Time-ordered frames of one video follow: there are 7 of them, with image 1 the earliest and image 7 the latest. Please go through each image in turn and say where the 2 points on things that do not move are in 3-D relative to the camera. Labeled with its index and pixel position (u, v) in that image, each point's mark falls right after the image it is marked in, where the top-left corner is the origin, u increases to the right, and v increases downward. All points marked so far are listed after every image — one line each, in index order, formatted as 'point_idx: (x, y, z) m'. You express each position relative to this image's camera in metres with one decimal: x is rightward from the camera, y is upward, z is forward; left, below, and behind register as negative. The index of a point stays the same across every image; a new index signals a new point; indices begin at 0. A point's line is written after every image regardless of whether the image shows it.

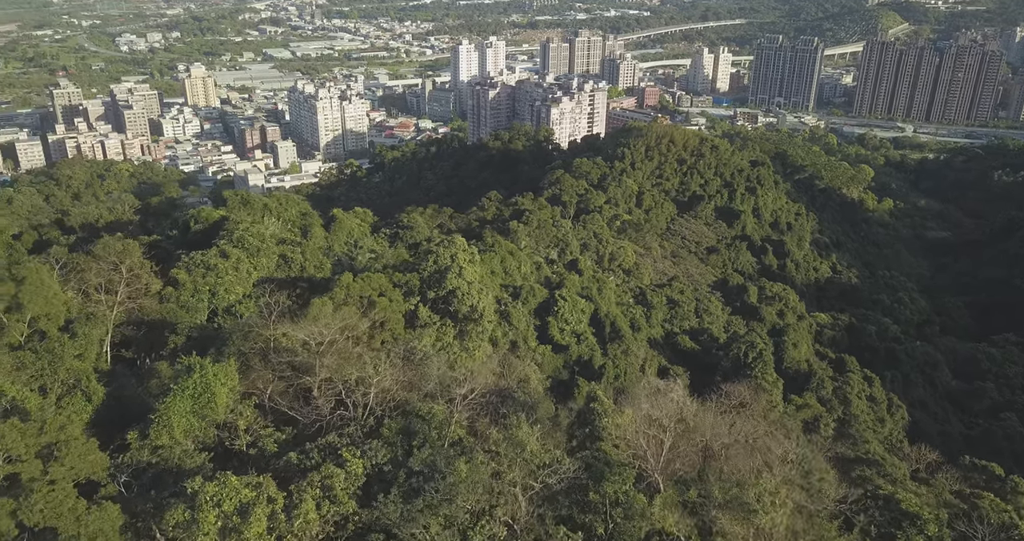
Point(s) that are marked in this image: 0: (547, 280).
0: (+0.7, -0.2, +17.1) m
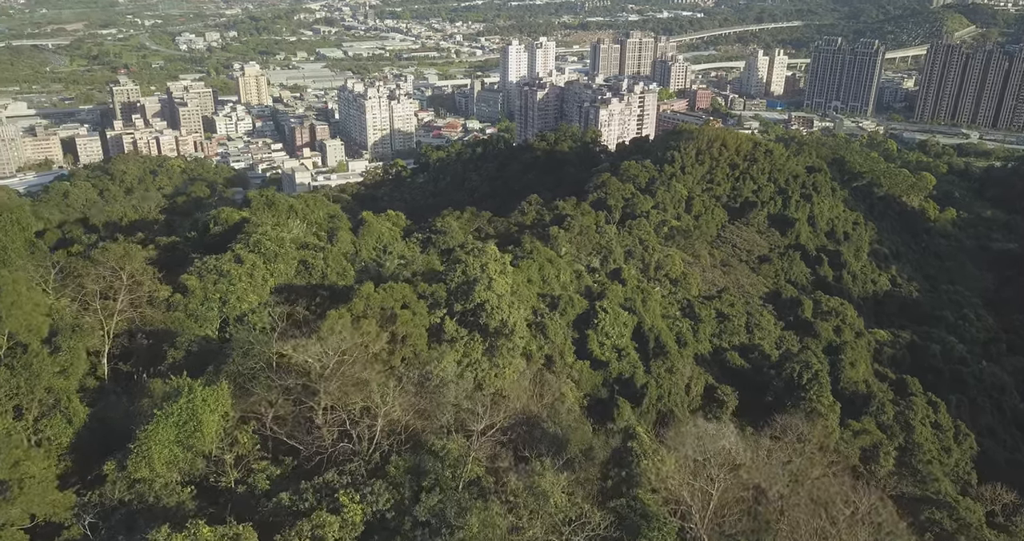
0: (+1.5, -0.4, +16.2) m
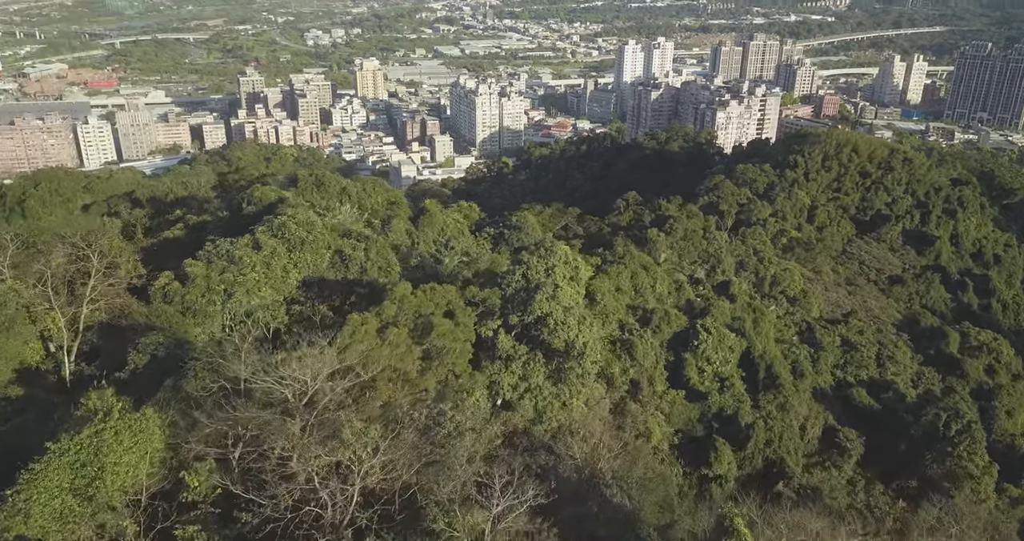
0: (+3.1, -0.6, +14.0) m
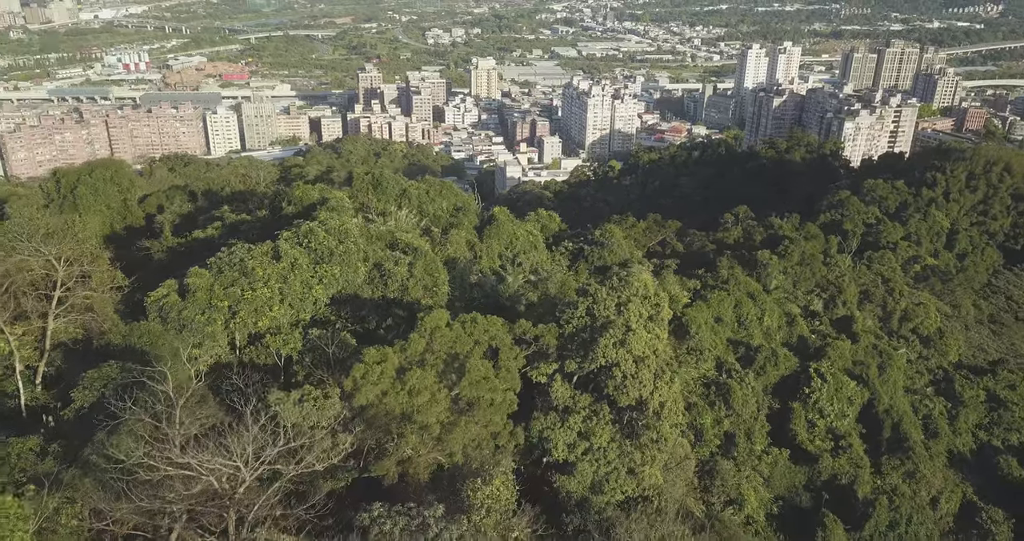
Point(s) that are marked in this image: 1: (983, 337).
0: (+4.5, -1.1, +12.0) m
1: (+10.4, -1.5, +16.9) m
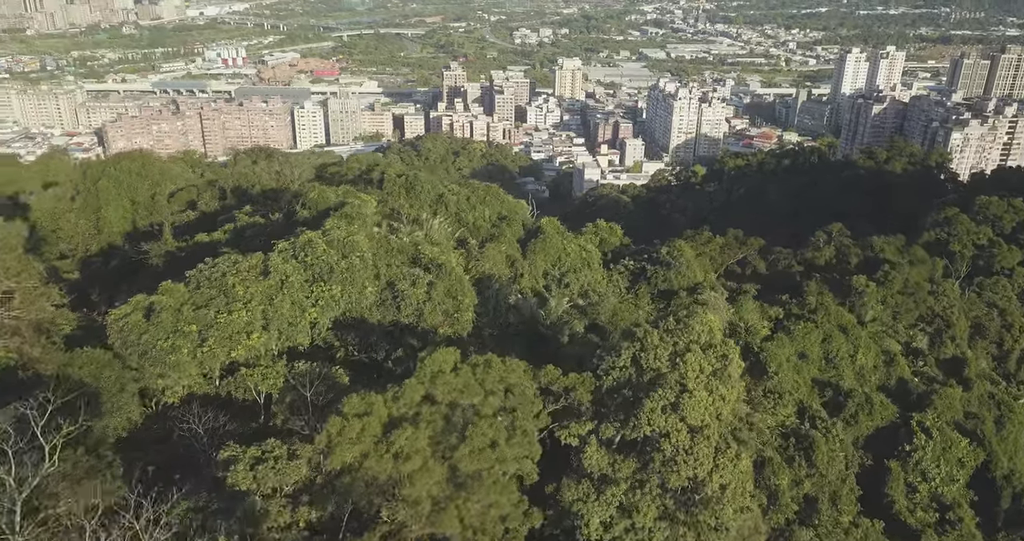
0: (+5.2, -1.5, +10.3) m
1: (+11.6, -2.2, +14.6) m
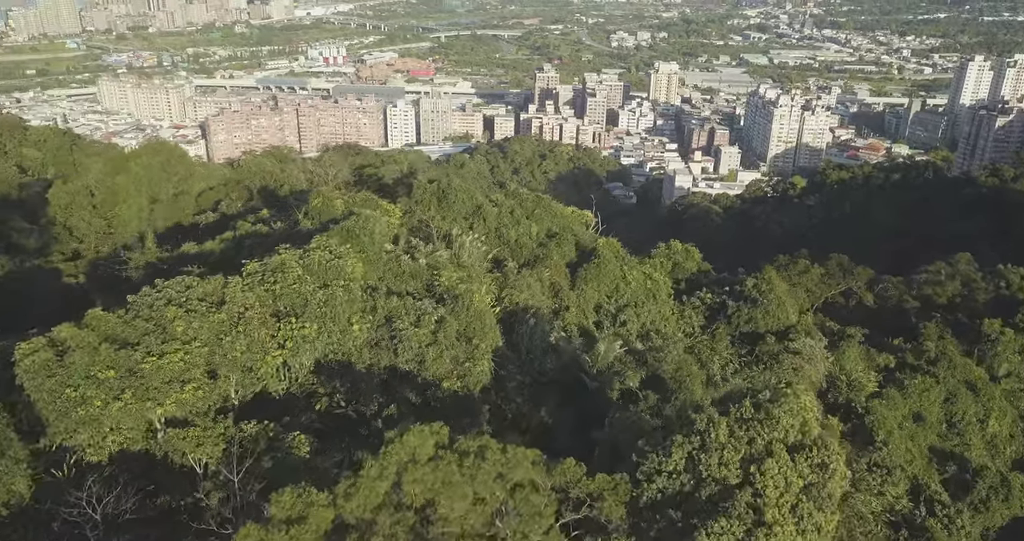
0: (+5.7, -2.1, +8.3) m
1: (+12.6, -3.1, +11.8) m
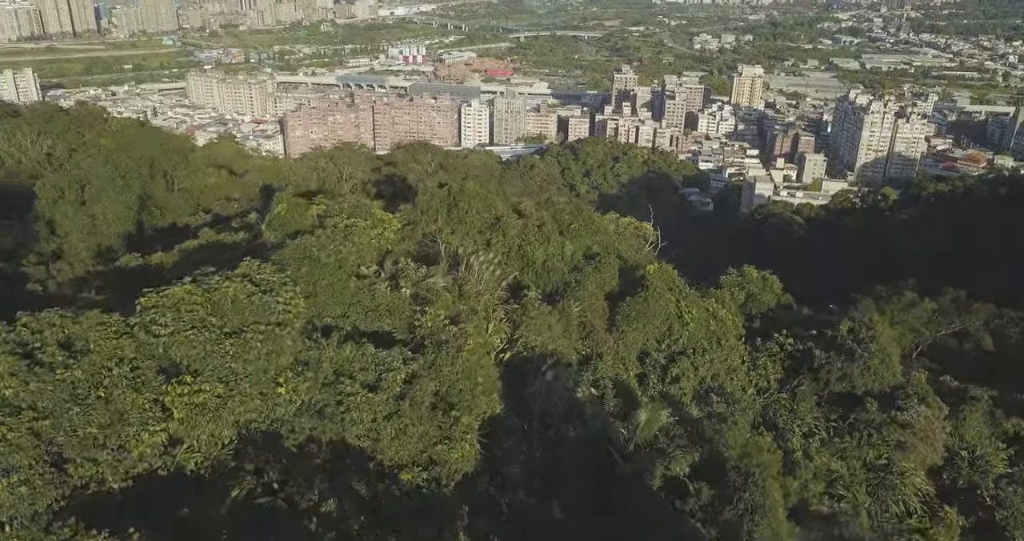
0: (+5.9, -2.5, +6.4) m
1: (+13.0, -3.8, +9.2) m
